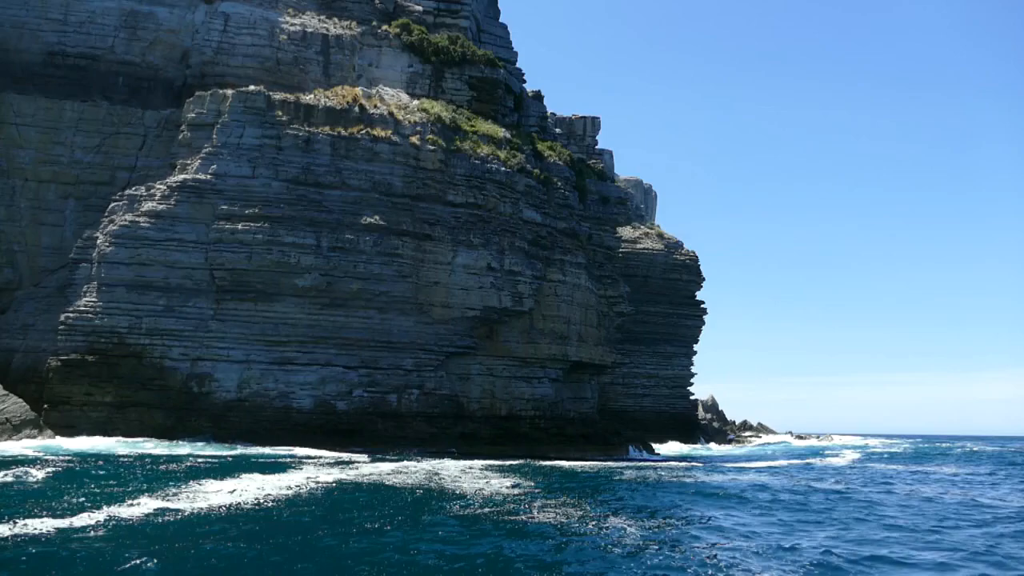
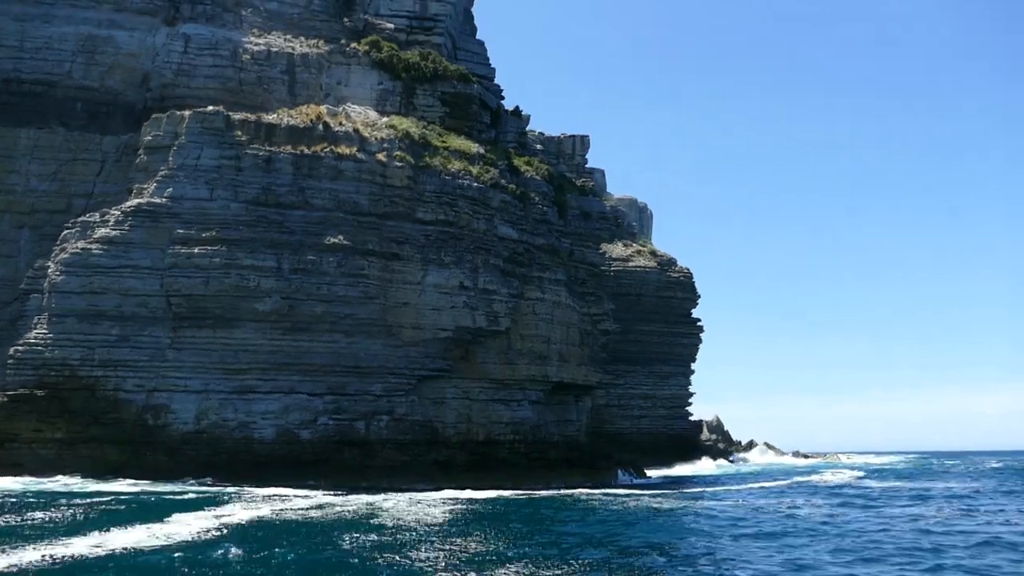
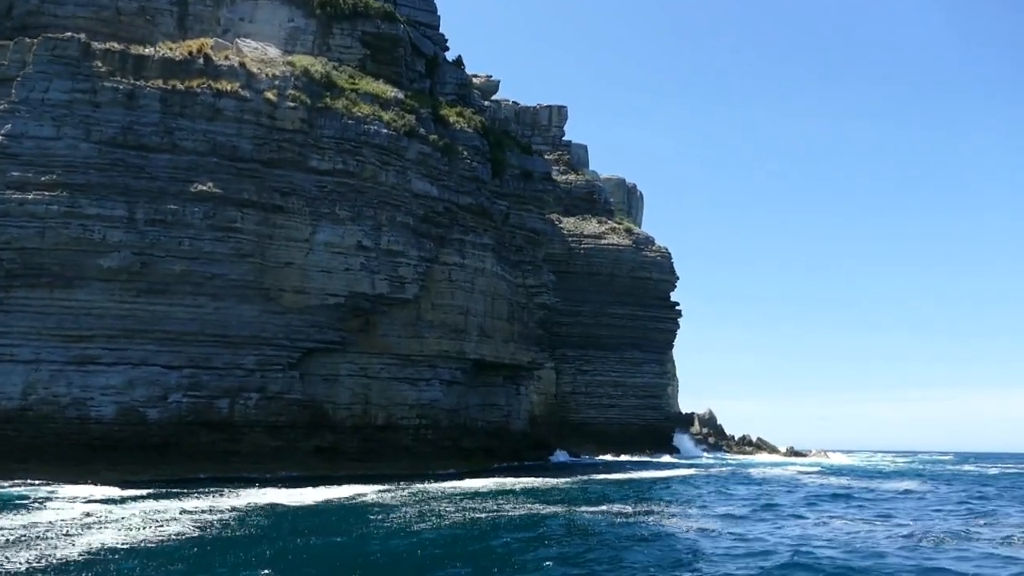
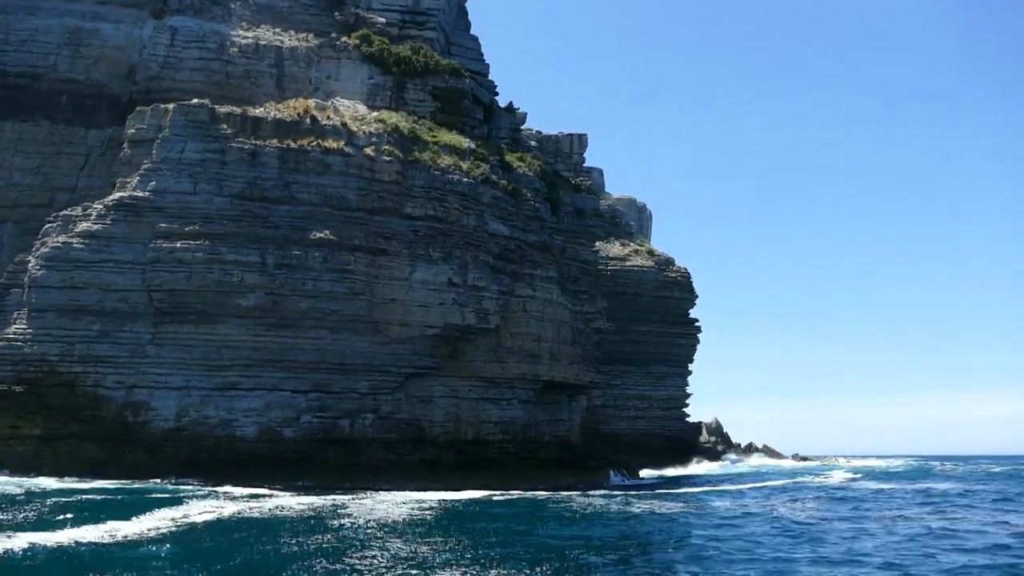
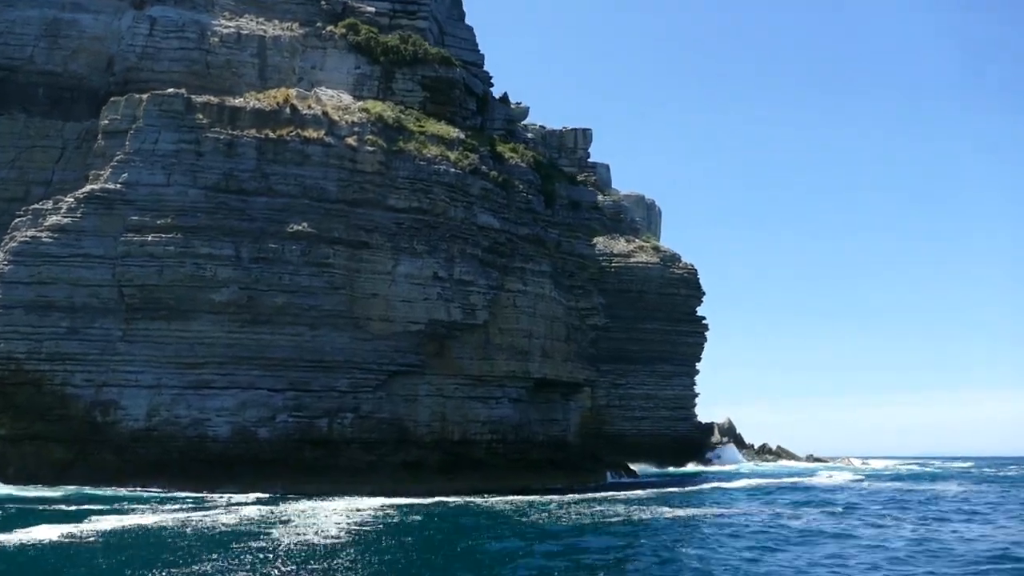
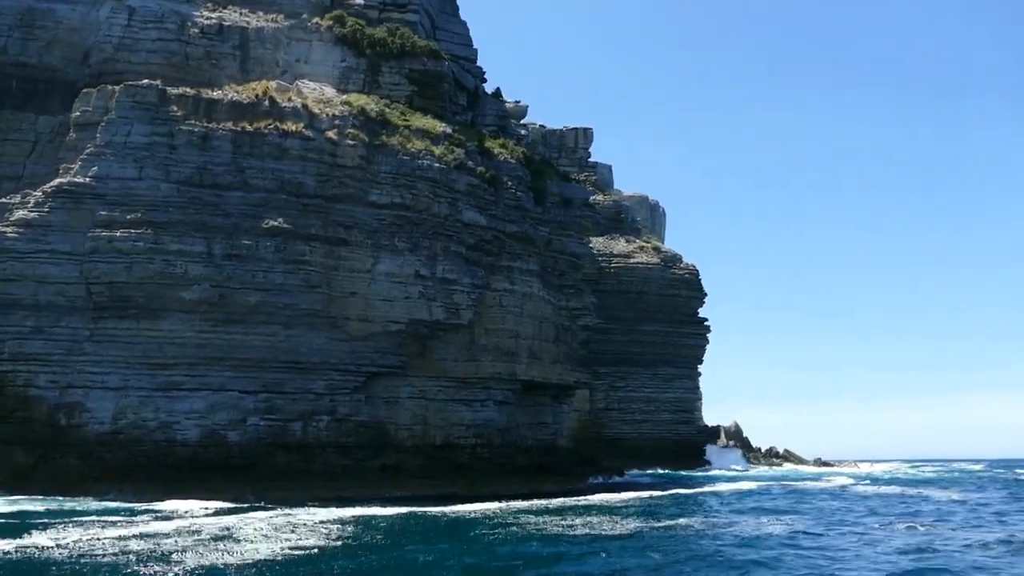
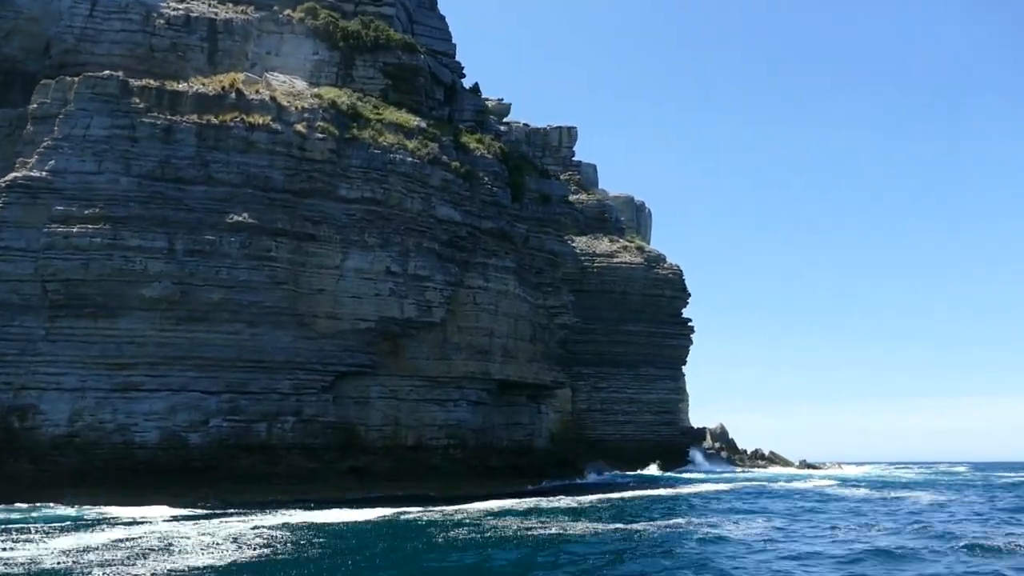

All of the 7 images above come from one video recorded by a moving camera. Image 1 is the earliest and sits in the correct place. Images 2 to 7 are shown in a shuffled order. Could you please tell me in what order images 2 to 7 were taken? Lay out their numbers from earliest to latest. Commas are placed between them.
2, 4, 5, 6, 7, 3
